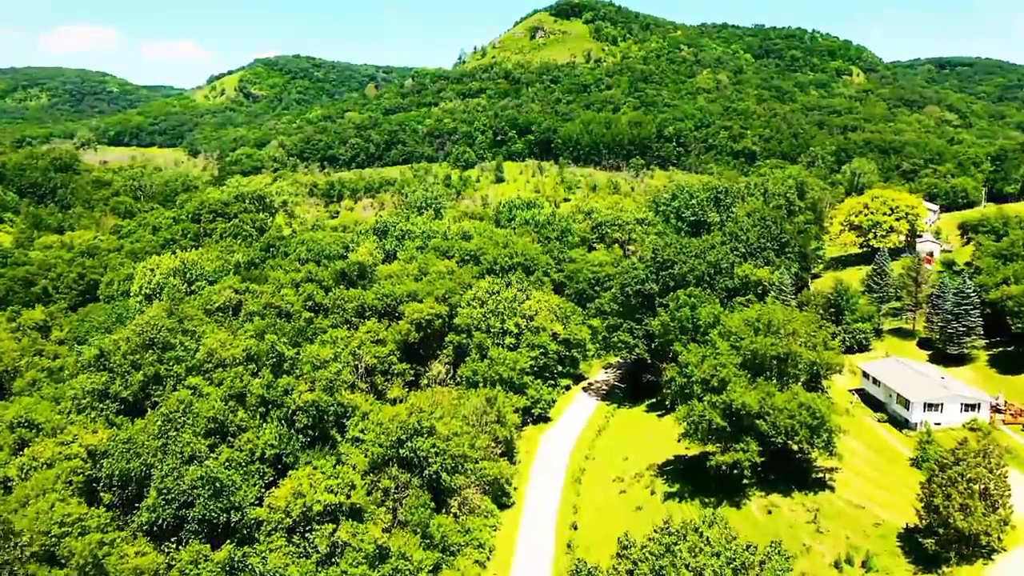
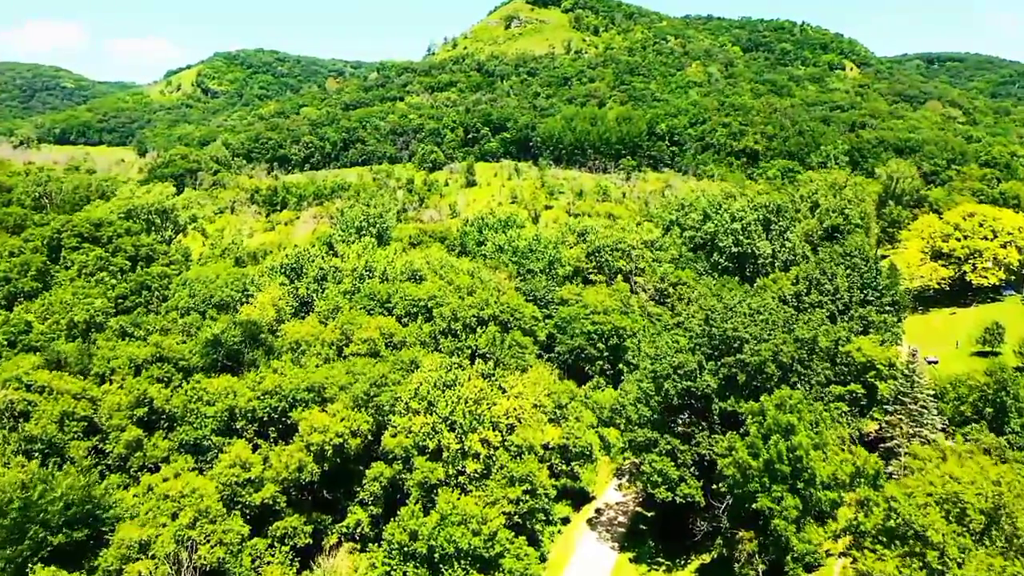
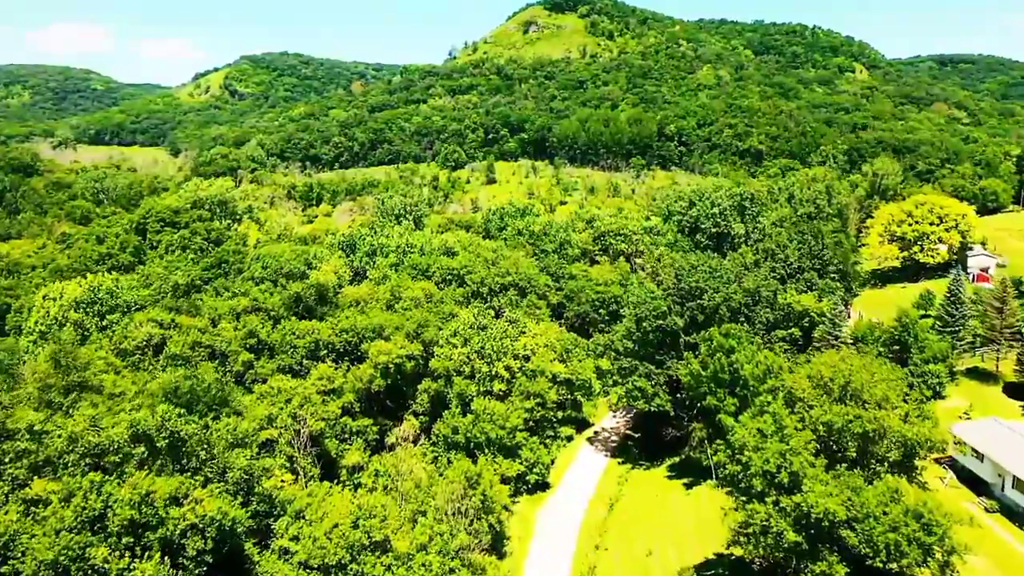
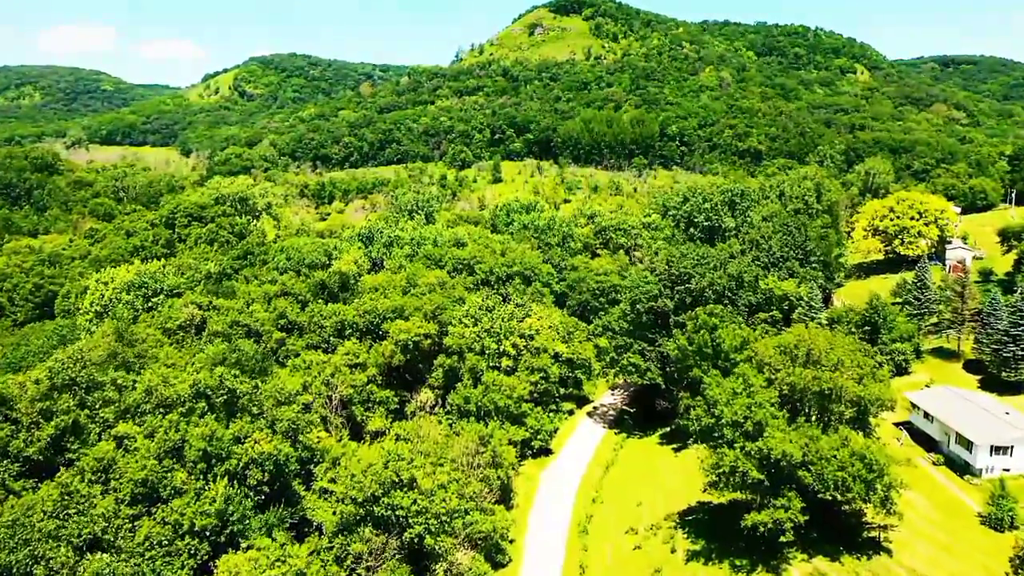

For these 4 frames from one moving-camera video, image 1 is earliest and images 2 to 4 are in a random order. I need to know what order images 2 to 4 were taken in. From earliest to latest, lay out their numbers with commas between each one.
4, 3, 2
